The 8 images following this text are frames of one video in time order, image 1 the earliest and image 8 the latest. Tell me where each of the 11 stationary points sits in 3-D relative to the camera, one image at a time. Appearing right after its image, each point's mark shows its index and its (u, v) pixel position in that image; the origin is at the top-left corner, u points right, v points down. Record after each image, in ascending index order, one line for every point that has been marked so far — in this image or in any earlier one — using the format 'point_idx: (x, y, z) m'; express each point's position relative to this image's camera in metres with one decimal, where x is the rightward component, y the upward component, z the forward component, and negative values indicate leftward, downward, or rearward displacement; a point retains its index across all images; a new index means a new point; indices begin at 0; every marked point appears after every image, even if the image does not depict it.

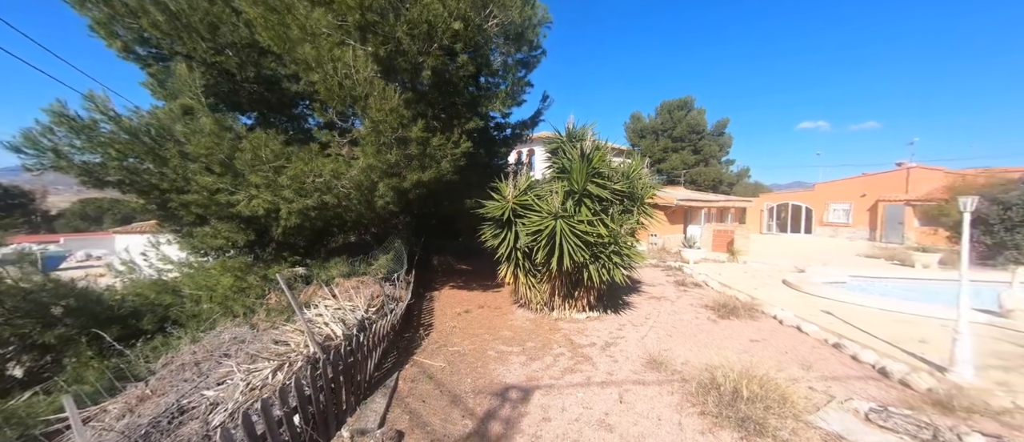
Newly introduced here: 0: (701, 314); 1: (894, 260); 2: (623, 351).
0: (+3.4, -1.7, +6.0) m
1: (+12.5, -1.2, +11.0) m
2: (+1.5, -1.8, +4.6) m
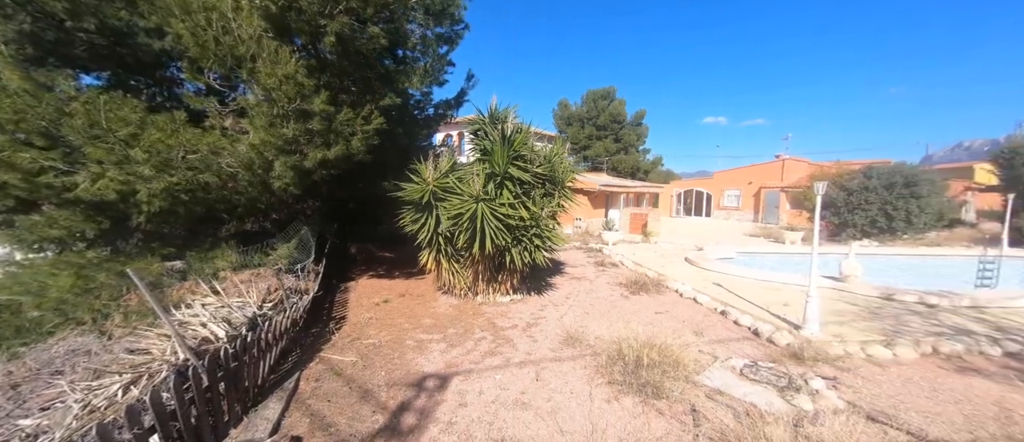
0: (+2.0, -1.3, +6.4) m
1: (+10.0, -0.6, +12.9) m
2: (+0.4, -1.6, +4.7) m
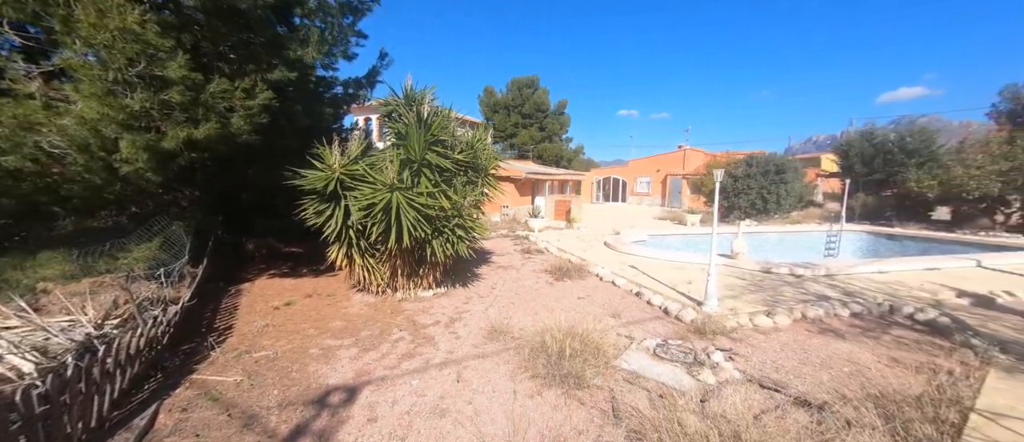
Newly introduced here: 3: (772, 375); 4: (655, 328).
0: (+0.5, -1.1, +6.4) m
1: (+7.1, 0.0, +14.4) m
2: (-0.6, -1.4, +4.5) m
3: (+2.5, -1.5, +3.2) m
4: (+1.8, -1.4, +4.3) m
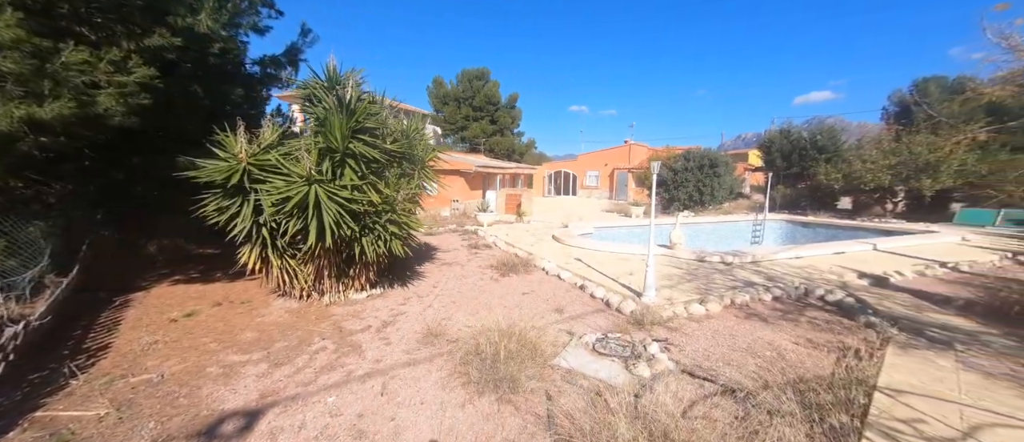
0: (-0.5, -1.0, +6.2) m
1: (+5.0, +0.4, +14.9) m
2: (-1.4, -1.3, +4.1) m
3: (+1.9, -1.4, +3.3) m
4: (+1.1, -1.3, +4.2) m
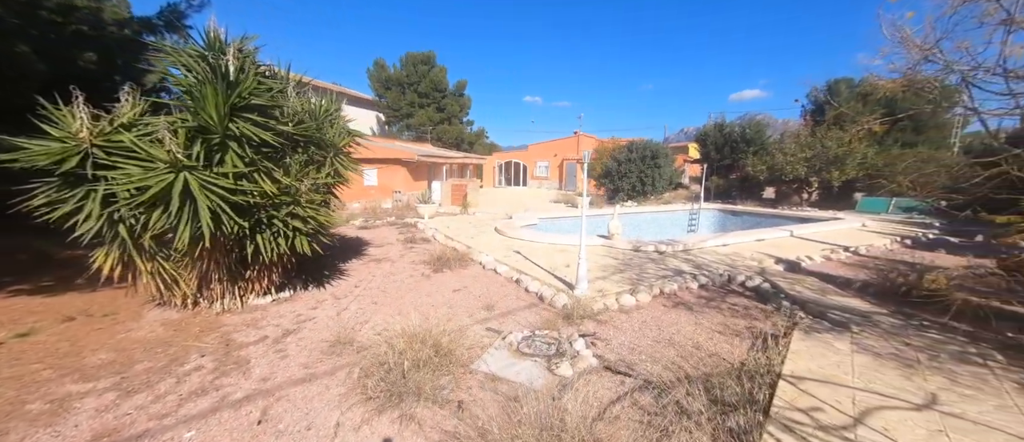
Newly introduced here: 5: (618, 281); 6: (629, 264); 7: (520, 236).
0: (-1.7, -0.9, +5.8) m
1: (+2.7, +0.8, +15.1) m
2: (-2.3, -1.3, +3.6) m
3: (+1.1, -1.3, +3.2) m
4: (+0.2, -1.2, +4.0) m
5: (+1.6, -0.9, +4.9) m
6: (+2.0, -0.7, +5.8) m
7: (+0.2, -0.4, +7.6) m
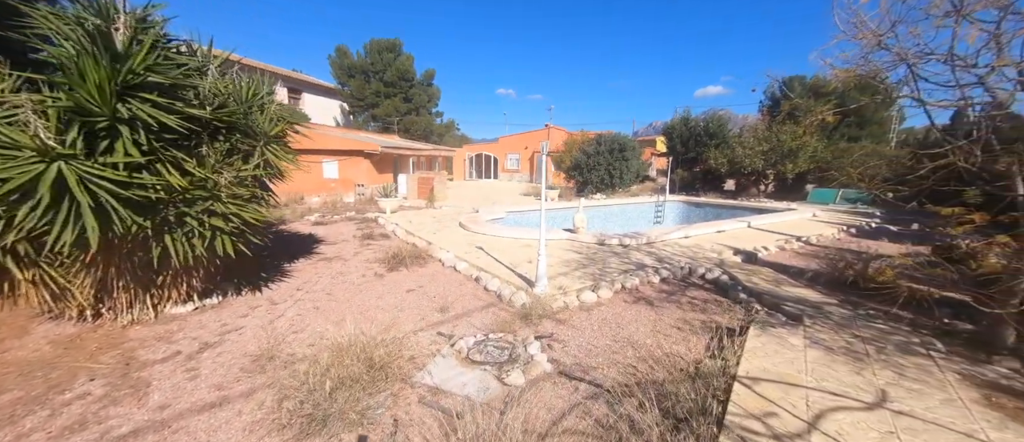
0: (-2.3, -0.8, +5.4) m
1: (+1.3, +1.1, +14.9) m
2: (-2.8, -1.3, +3.1) m
3: (+0.6, -1.3, +3.0) m
4: (-0.4, -1.1, +3.8) m
5: (+1.0, -0.8, +4.8) m
6: (+1.4, -0.6, +5.6) m
7: (-0.6, -0.2, +7.3) m
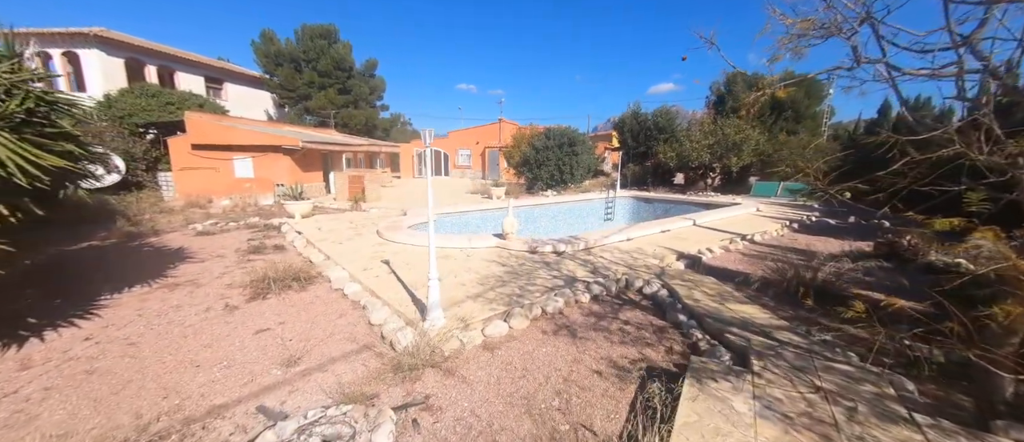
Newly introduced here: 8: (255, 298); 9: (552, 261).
0: (-3.6, -1.0, +4.1) m
1: (-1.0, +1.1, +13.9) m
2: (-3.8, -1.5, +1.8) m
3: (-0.4, -1.4, +2.0) m
4: (-1.4, -1.3, +2.7) m
5: (-0.2, -0.9, +3.8) m
6: (+0.1, -0.7, +4.7) m
7: (-2.1, -0.3, +6.2) m
8: (-3.2, -1.0, +4.1) m
9: (+0.6, -0.6, +5.1) m
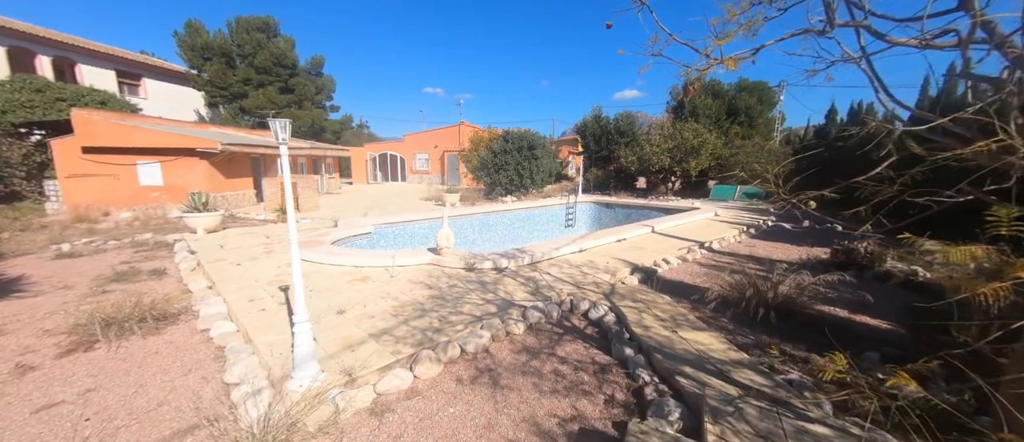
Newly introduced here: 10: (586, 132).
0: (-4.4, -1.2, +3.0) m
1: (-2.7, +0.8, +13.0) m
2: (-4.4, -1.7, +0.7) m
3: (-1.0, -1.5, +1.2) m
4: (-2.1, -1.5, +1.8) m
5: (-1.0, -1.1, +3.0) m
6: (-0.8, -0.9, +3.9) m
7: (-3.1, -0.6, +5.2) m
8: (-4.0, -1.2, +3.0) m
9: (-0.3, -0.8, +4.4) m
10: (+4.1, +4.9, +18.0) m
